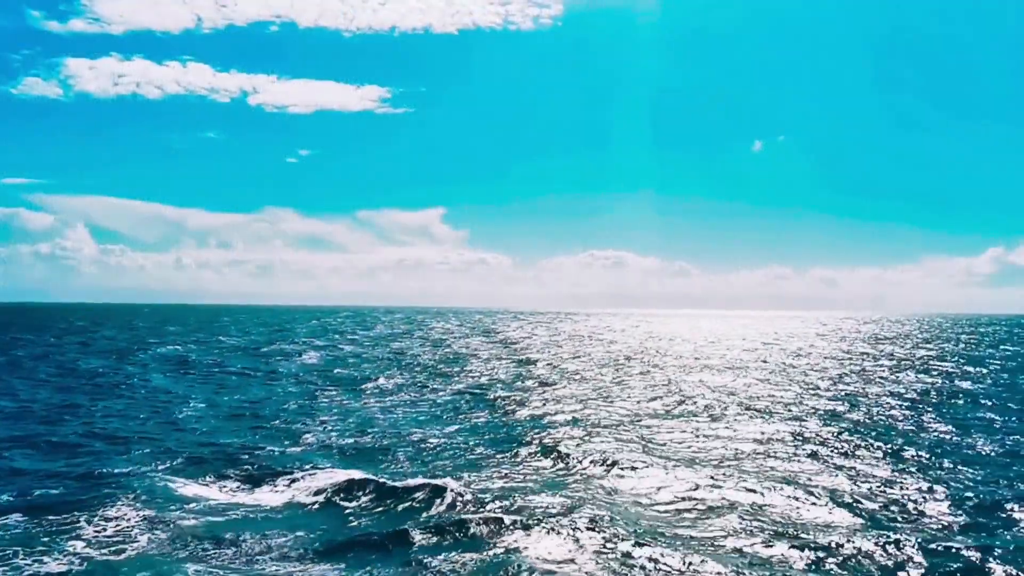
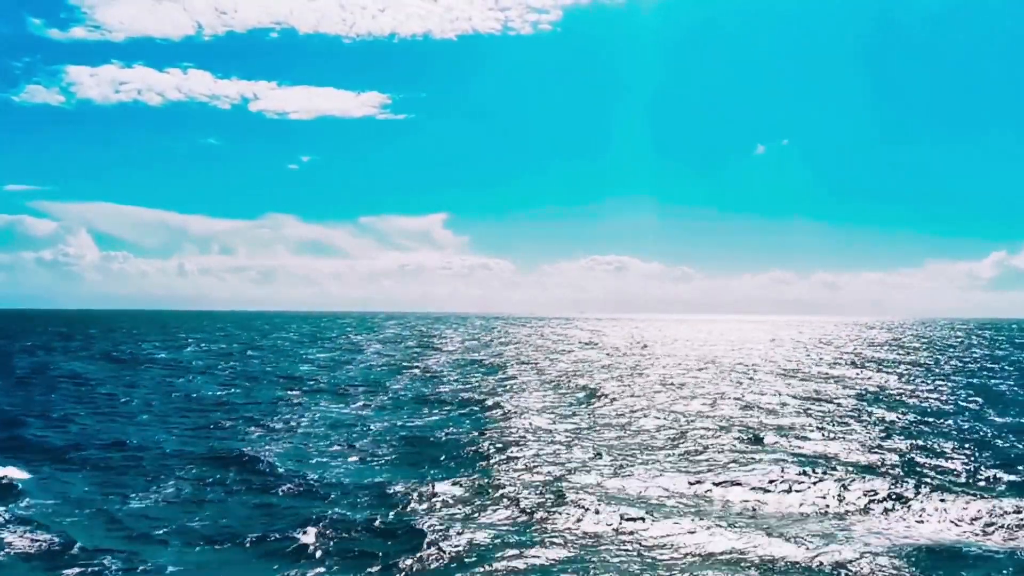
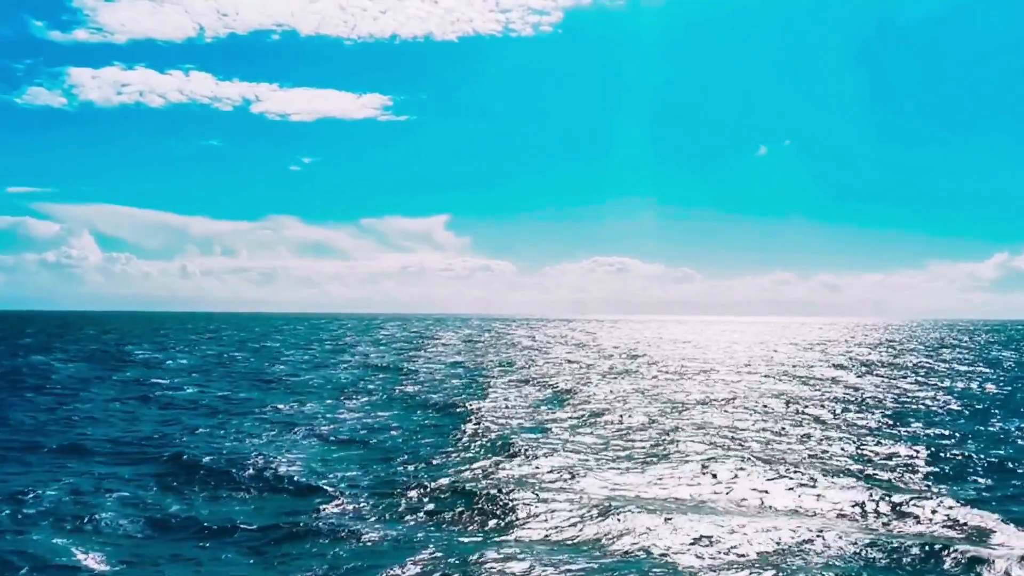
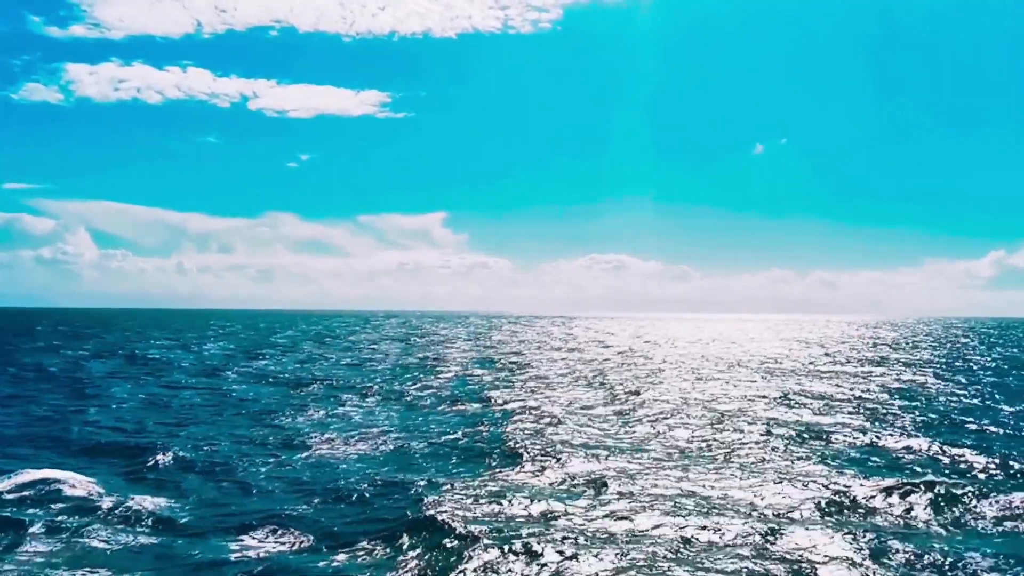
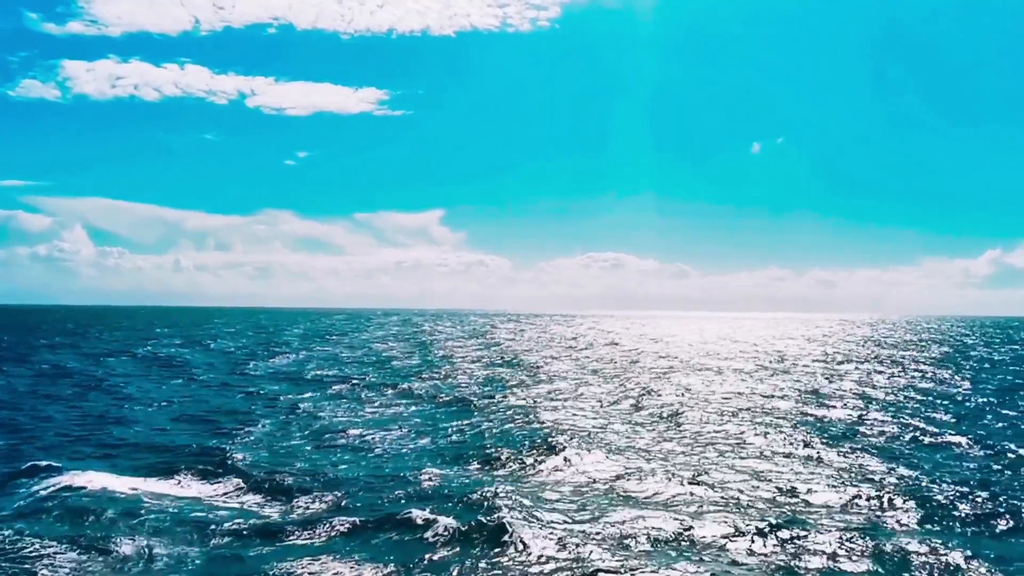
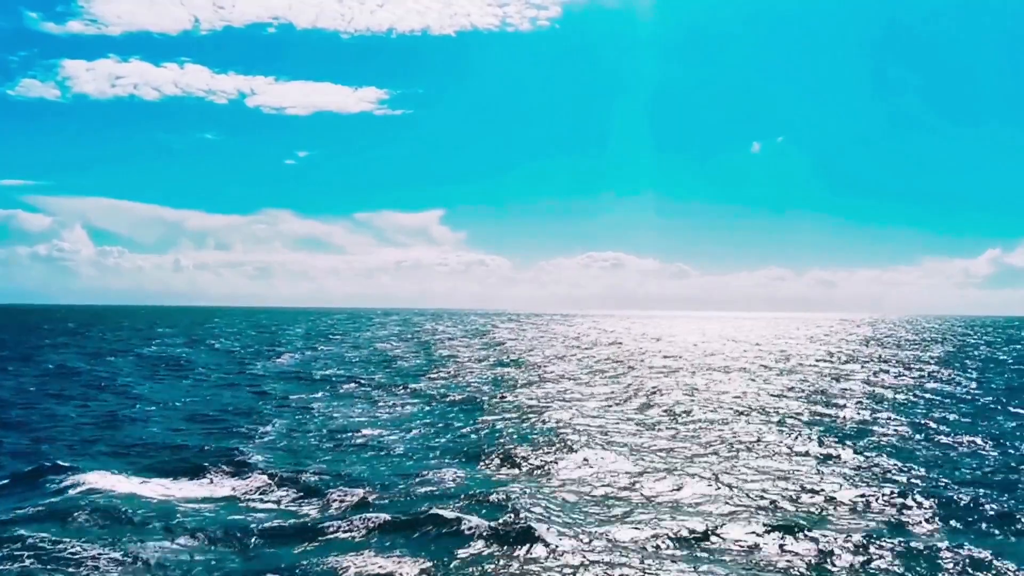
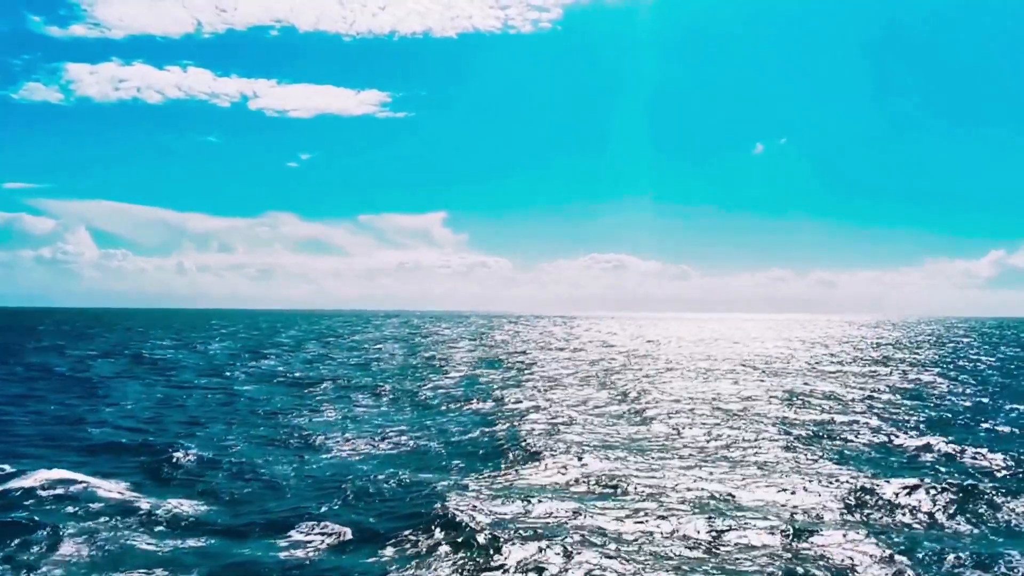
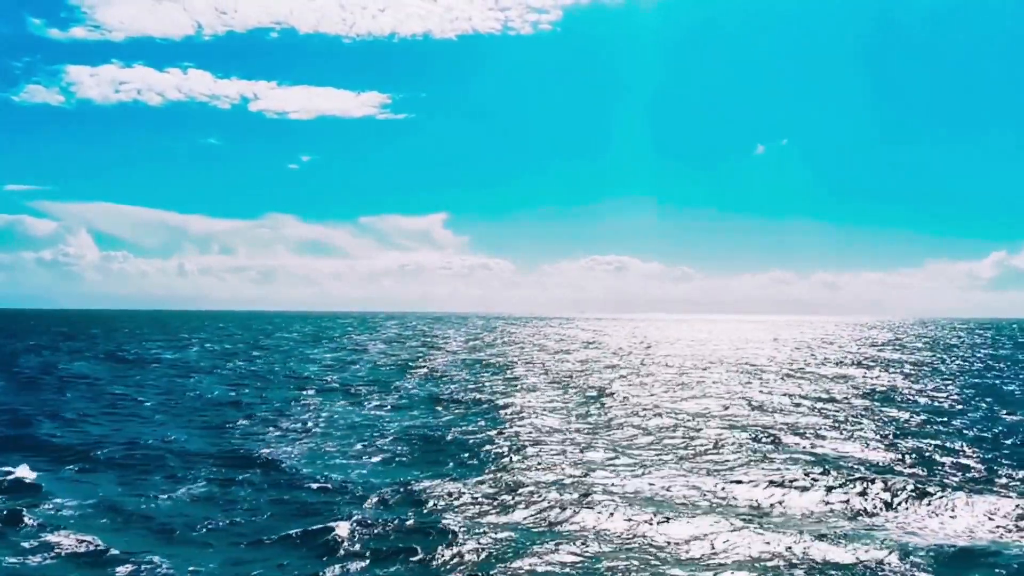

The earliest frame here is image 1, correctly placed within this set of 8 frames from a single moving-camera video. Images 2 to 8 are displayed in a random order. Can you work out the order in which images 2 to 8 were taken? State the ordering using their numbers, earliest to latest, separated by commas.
6, 5, 7, 4, 8, 2, 3
